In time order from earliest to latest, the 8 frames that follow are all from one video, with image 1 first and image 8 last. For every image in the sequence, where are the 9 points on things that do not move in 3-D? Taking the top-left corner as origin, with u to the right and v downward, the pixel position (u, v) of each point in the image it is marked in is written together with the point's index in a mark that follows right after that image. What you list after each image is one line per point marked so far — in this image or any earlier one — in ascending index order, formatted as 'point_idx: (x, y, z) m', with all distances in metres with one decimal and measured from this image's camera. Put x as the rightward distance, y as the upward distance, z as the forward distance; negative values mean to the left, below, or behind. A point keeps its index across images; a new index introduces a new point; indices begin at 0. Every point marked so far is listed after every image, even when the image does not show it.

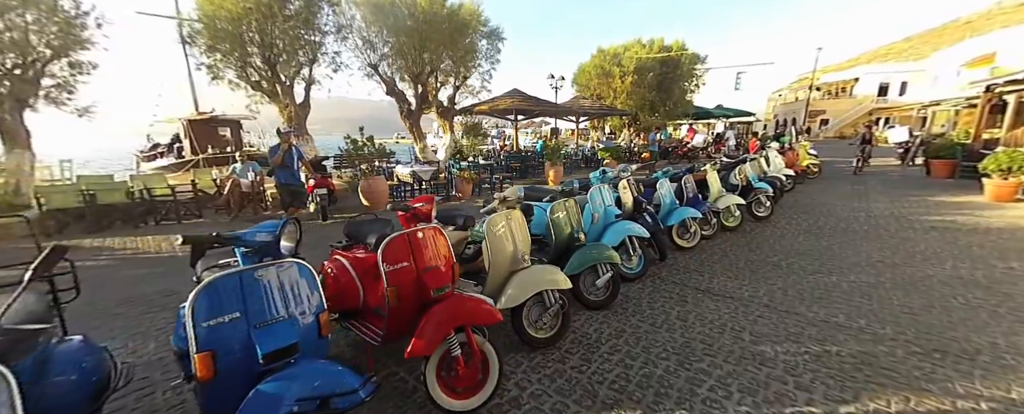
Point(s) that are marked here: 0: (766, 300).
0: (+2.2, -0.8, +3.2) m
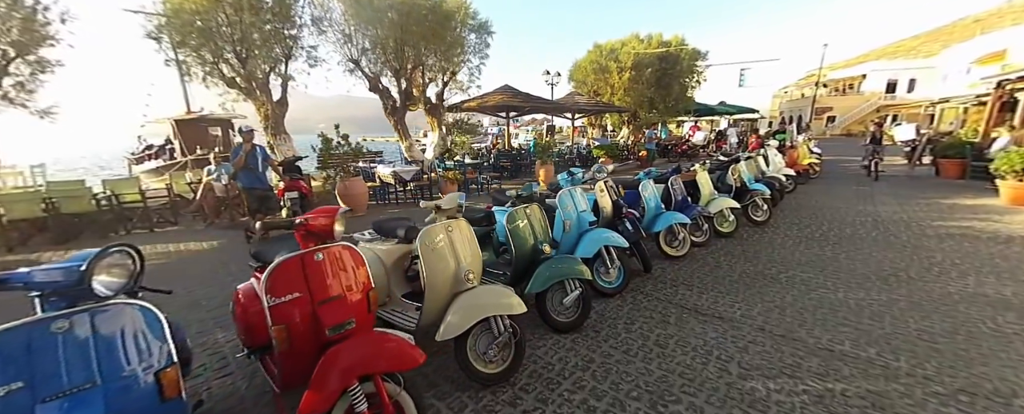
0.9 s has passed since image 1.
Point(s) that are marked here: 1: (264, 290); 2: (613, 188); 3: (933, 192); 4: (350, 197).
0: (+1.9, -0.9, +2.8) m
1: (-0.9, -0.3, +1.4) m
2: (+1.1, +0.2, +4.0) m
3: (+9.0, +0.3, +7.8) m
4: (-2.9, +0.2, +6.5) m
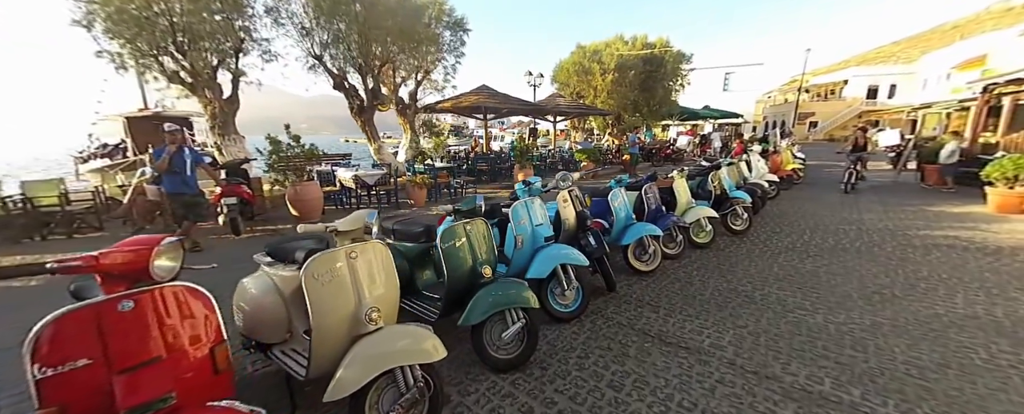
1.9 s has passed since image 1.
0: (+1.4, -1.0, +2.4) m
1: (-1.3, -0.4, +1.0) m
2: (+0.6, +0.1, +3.6) m
3: (+8.4, +0.2, +7.7) m
4: (-3.4, +0.1, +6.0) m
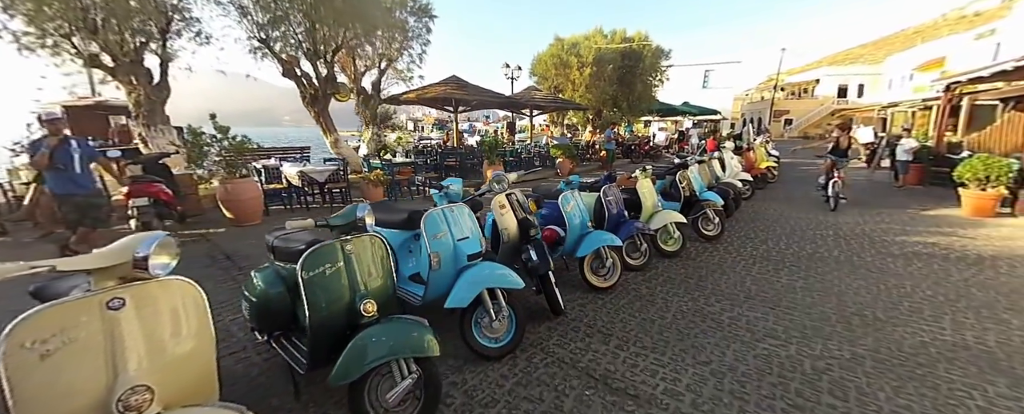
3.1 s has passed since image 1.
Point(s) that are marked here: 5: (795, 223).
0: (+0.9, -1.1, +2.0) m
1: (-1.8, -0.5, +0.4) m
2: (+0.1, 0.0, +3.1) m
3: (+7.7, +0.1, +7.5) m
4: (-4.1, +0.1, +5.3) m
5: (+4.6, -0.3, +6.0) m
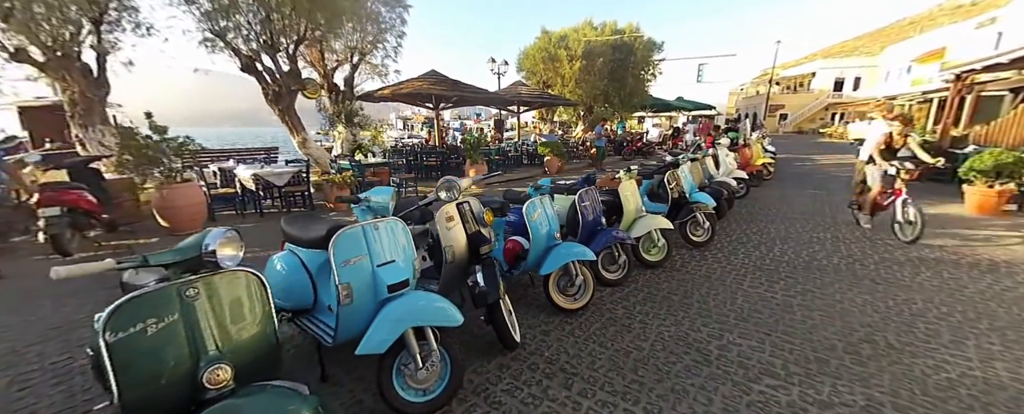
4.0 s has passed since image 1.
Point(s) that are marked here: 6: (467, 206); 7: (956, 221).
0: (+0.6, -1.1, +1.5) m
1: (-2.1, -0.6, -0.1) m
2: (-0.3, -0.1, +2.6) m
3: (+7.3, +0.2, +7.1) m
4: (-4.4, -0.1, +4.8) m
5: (+4.2, -0.3, +5.6) m
6: (-0.3, 0.0, +2.5) m
7: (+6.6, -0.2, +5.5) m
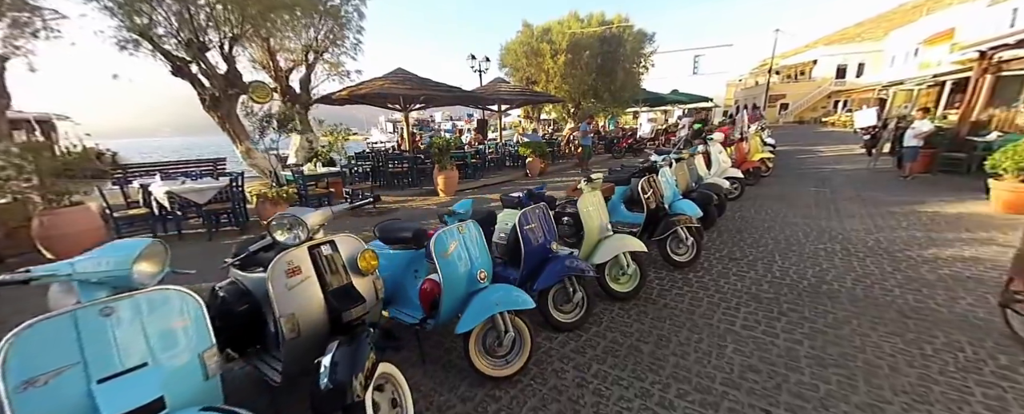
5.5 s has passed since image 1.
0: (+0.1, -1.3, +0.8) m
1: (-2.6, -0.9, -0.8) m
2: (-0.8, -0.3, +1.8) m
3: (+6.7, +0.2, +6.4) m
4: (-5.0, -0.4, +4.0) m
5: (+3.7, -0.3, +4.9) m
6: (-0.9, -0.2, +1.7) m
7: (+6.1, -0.2, +4.8) m
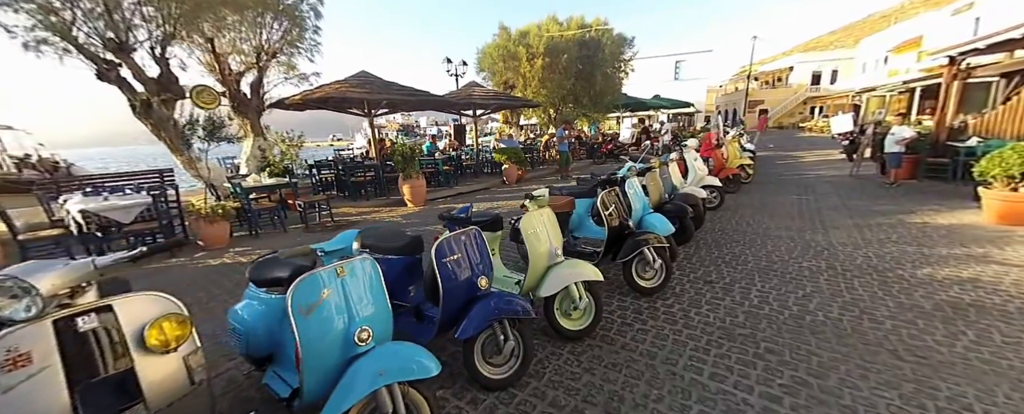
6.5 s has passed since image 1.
0: (-0.3, -1.5, +0.2) m
1: (-3.0, -1.1, -1.4) m
2: (-1.3, -0.4, +1.3) m
3: (+6.2, +0.1, +6.0) m
4: (-5.5, -0.6, +3.4) m
5: (+3.1, -0.5, +4.4) m
6: (-1.4, -0.4, +1.2) m
7: (+5.5, -0.3, +4.4) m
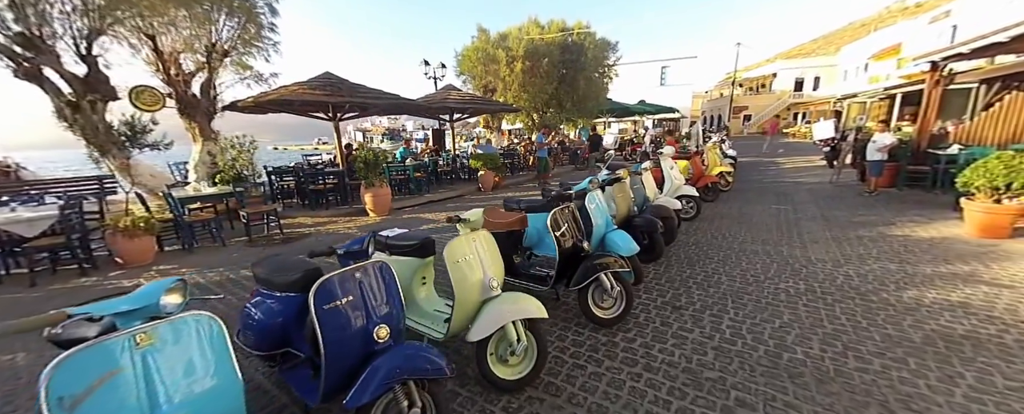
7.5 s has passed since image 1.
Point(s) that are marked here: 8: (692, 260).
0: (-0.7, -1.6, -0.2) m
1: (-3.3, -1.2, -1.9) m
2: (-1.7, -0.6, +0.8) m
3: (+5.6, -0.1, +5.8) m
4: (-6.0, -0.8, +2.8) m
5: (+2.6, -0.7, +4.1) m
6: (-1.8, -0.5, +0.7) m
7: (+5.0, -0.5, +4.1) m
8: (+2.2, -0.6, +4.4) m
